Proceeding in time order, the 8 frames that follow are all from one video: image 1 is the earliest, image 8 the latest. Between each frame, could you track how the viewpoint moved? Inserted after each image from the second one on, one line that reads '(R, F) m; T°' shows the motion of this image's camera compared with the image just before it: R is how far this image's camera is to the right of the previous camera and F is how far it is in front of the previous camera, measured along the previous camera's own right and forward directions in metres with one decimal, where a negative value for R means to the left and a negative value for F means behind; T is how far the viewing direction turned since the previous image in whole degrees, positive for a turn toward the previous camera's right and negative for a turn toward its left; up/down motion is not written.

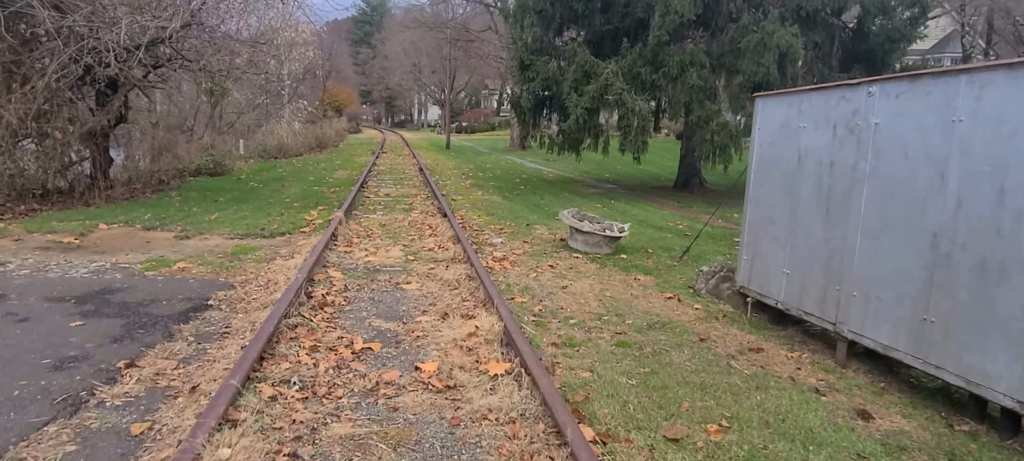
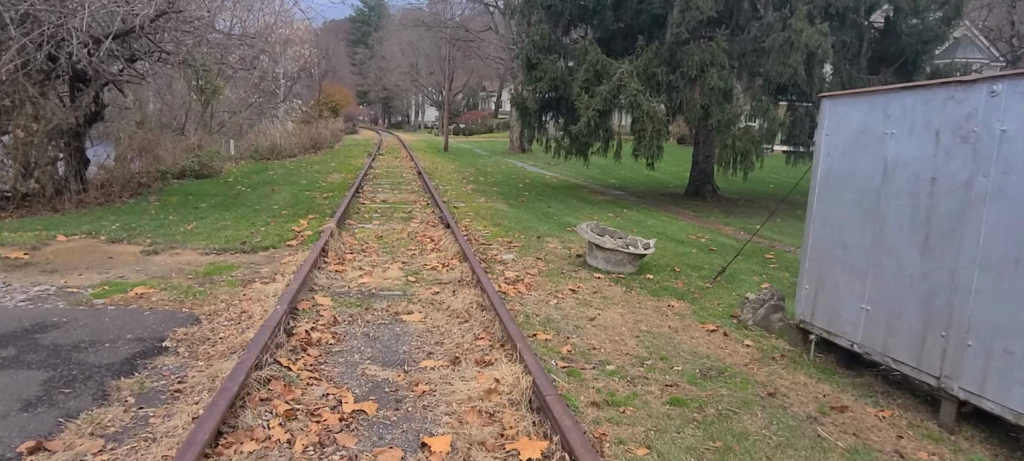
(-0.2, +1.0) m; 0°
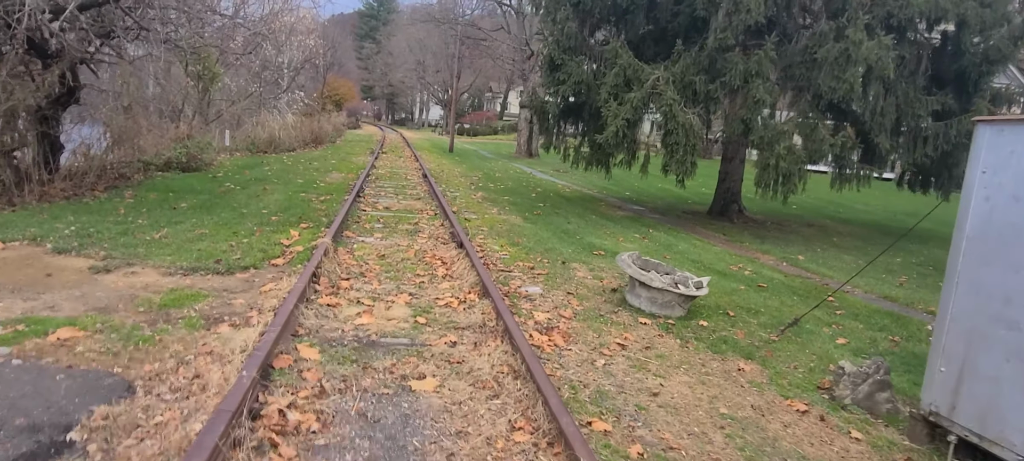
(-0.3, +1.3) m; 0°
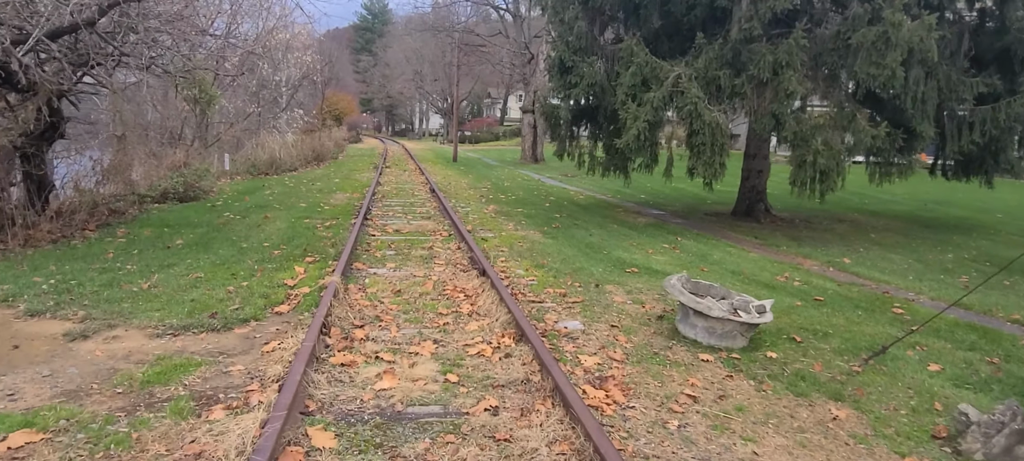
(-0.2, +0.8) m; 0°
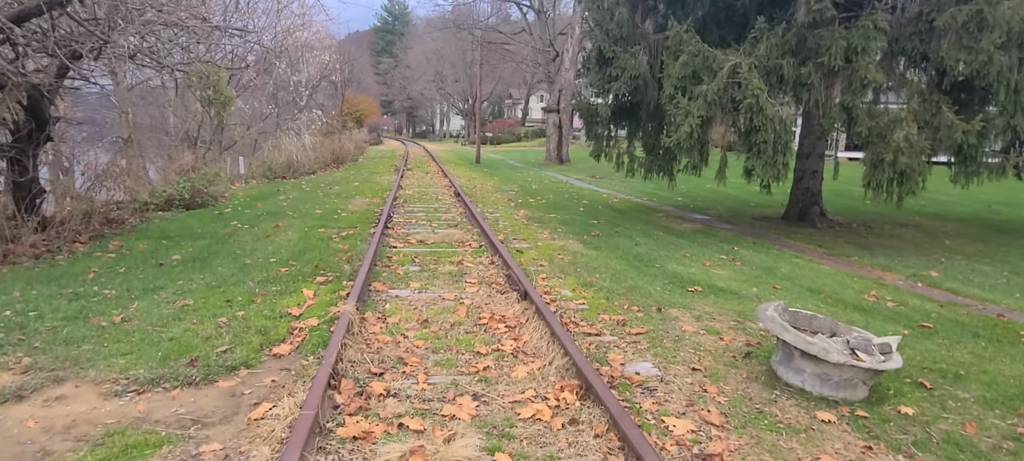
(-0.3, +1.2) m; -2°
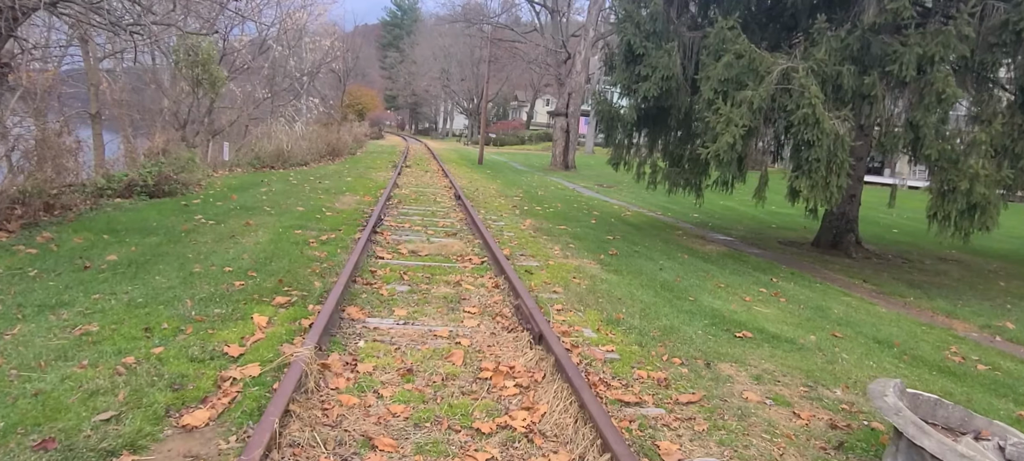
(-0.2, +1.4) m; 0°
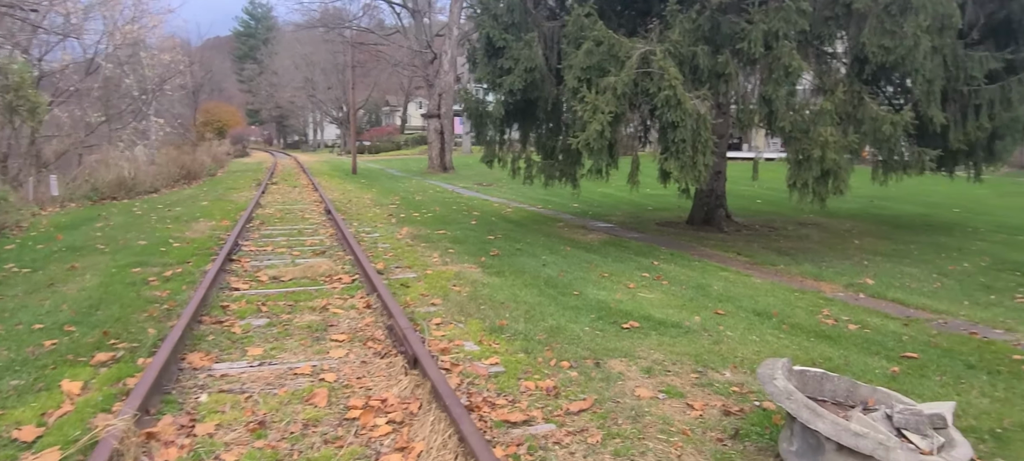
(+0.2, +0.4) m; +10°
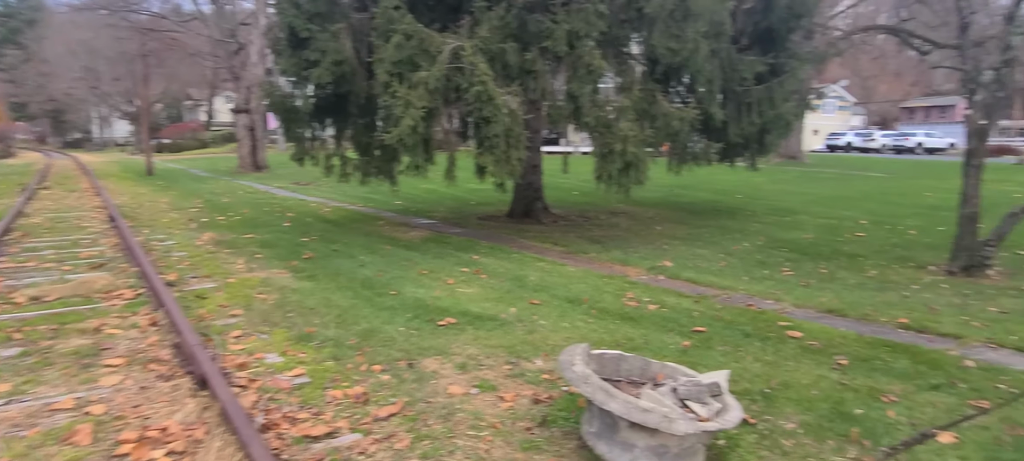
(+0.2, +0.1) m; +15°
